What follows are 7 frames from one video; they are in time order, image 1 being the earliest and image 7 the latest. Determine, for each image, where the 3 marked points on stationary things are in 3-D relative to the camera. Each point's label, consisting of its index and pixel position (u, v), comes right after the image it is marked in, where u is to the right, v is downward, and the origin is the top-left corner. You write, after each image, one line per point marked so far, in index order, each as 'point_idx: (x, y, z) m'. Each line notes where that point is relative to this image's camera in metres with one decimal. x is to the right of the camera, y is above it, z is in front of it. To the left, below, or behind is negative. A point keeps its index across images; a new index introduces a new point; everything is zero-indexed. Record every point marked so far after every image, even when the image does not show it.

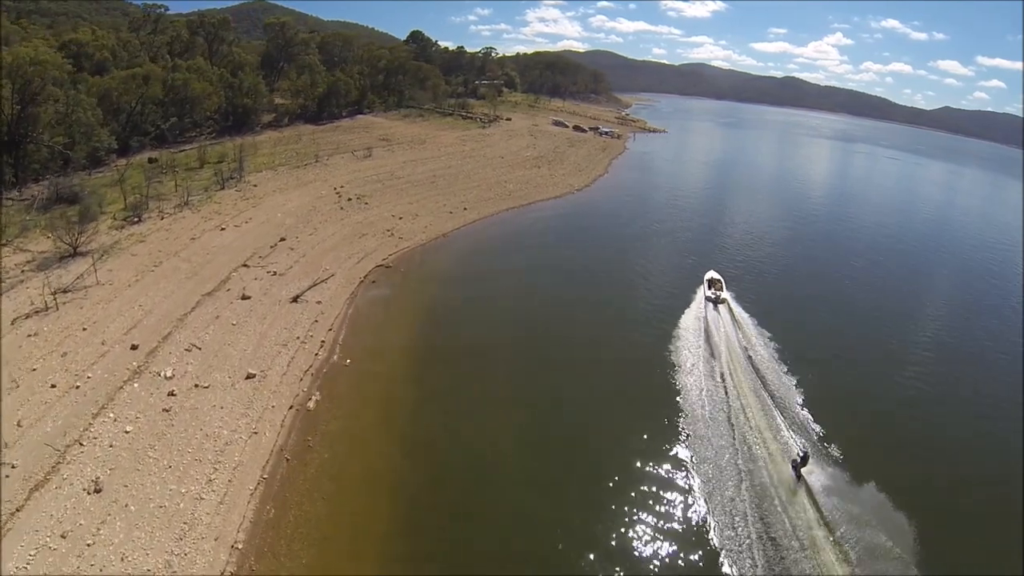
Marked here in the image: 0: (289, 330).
0: (-7.4, -1.5, +18.4) m
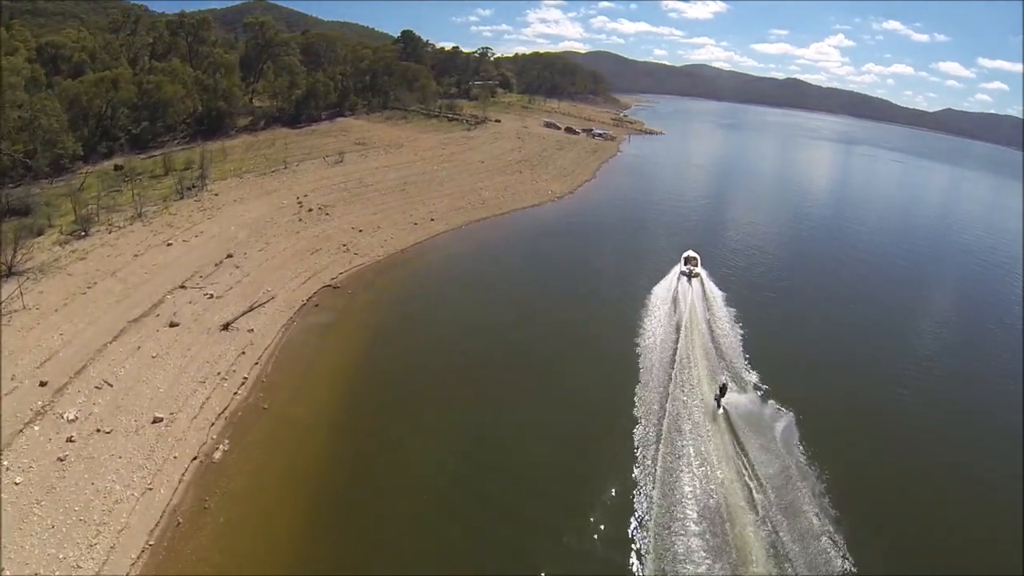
0: (-8.7, -2.3, +16.6) m
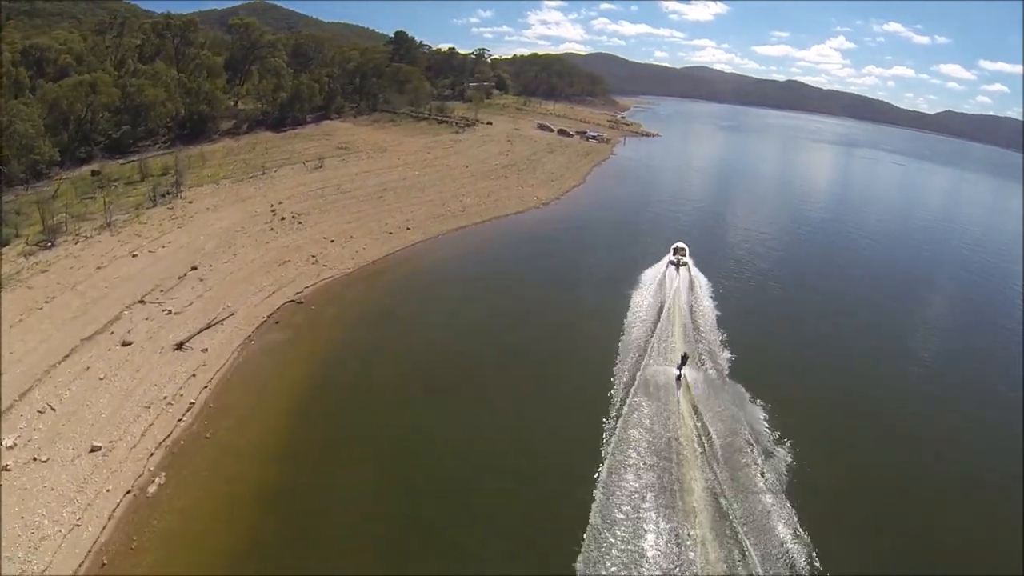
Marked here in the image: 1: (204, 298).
0: (-9.6, -2.7, +15.7) m
1: (-10.6, -0.4, +19.7) m
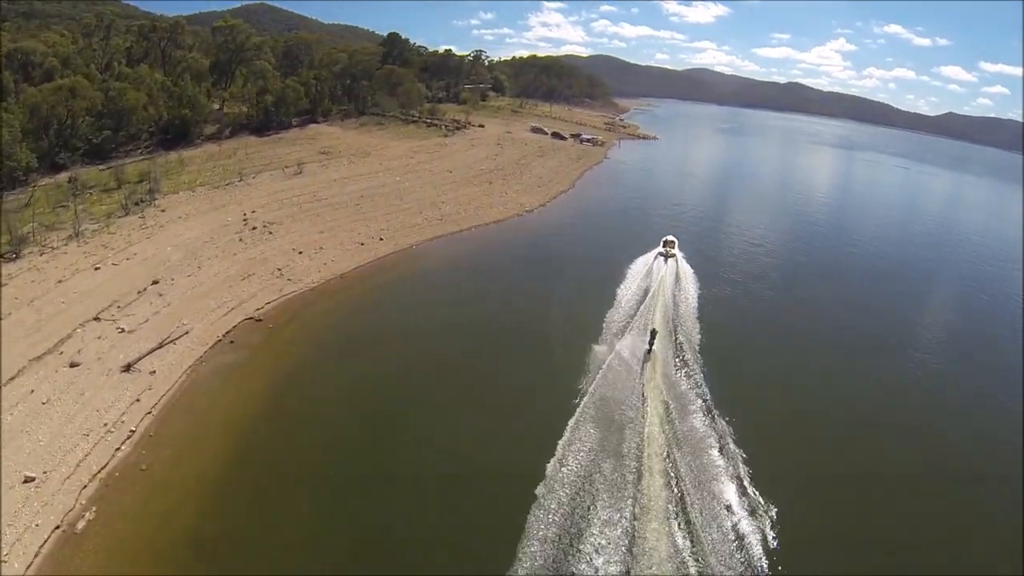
0: (-10.6, -3.2, +14.9) m
1: (-11.5, -0.9, +18.9) m
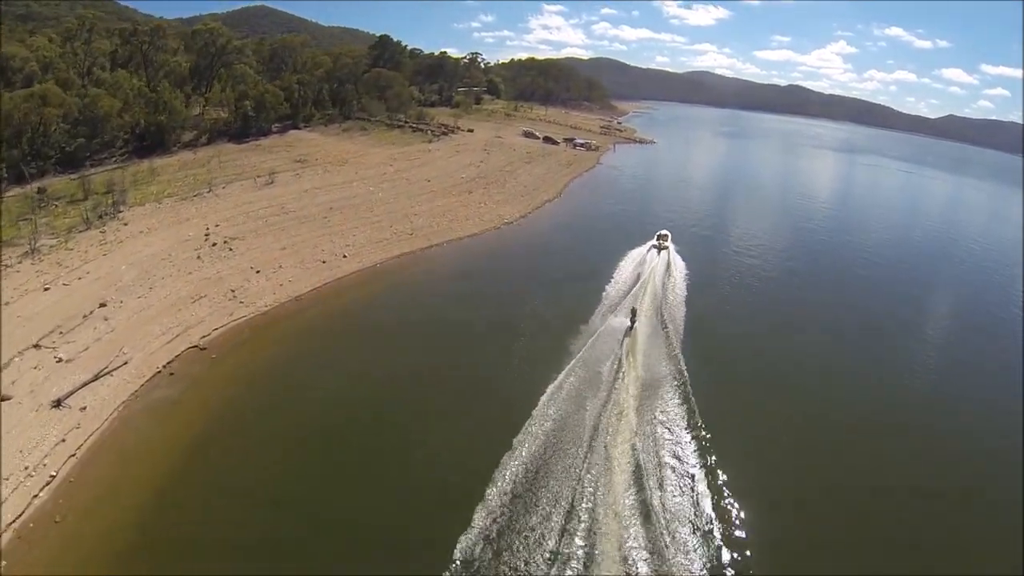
0: (-11.7, -3.9, +13.7) m
1: (-12.6, -1.6, +17.8) m
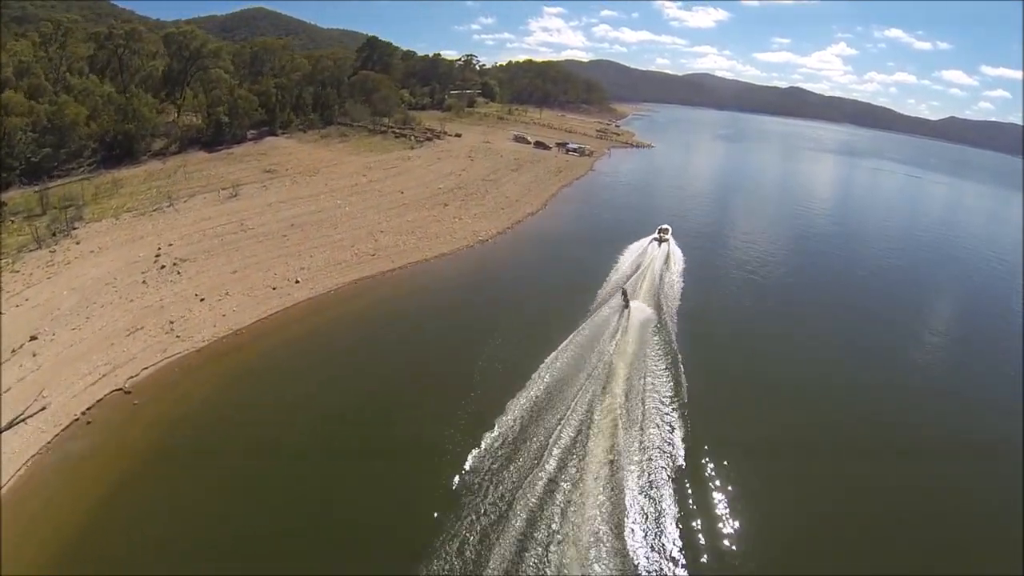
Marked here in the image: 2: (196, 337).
0: (-12.8, -4.9, +12.1) m
1: (-13.8, -2.6, +16.1) m
2: (-10.1, -1.5, +19.0) m
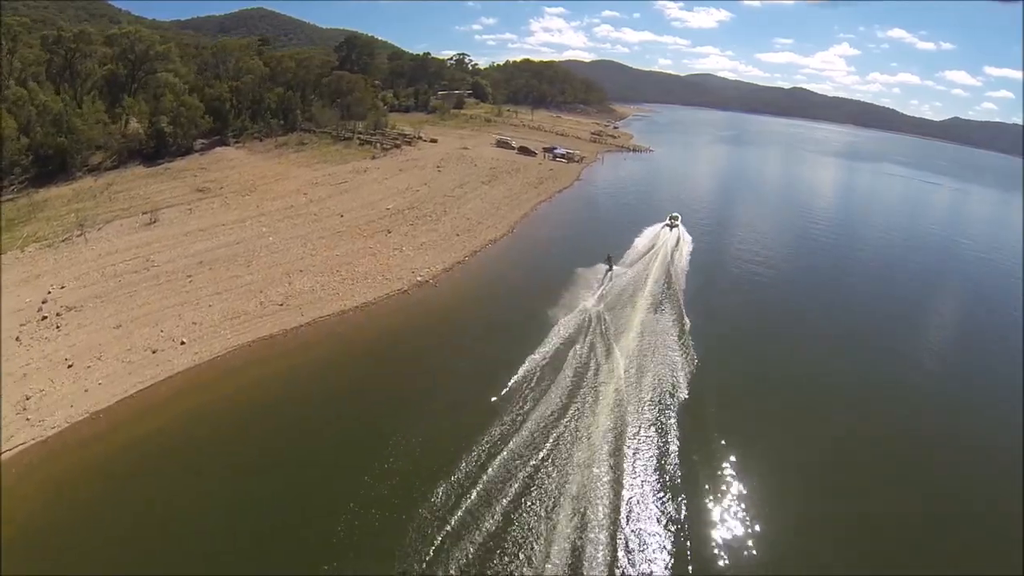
0: (-14.8, -6.6, +8.8) m
1: (-15.8, -4.3, +12.8) m
2: (-12.1, -3.2, +15.7) m
